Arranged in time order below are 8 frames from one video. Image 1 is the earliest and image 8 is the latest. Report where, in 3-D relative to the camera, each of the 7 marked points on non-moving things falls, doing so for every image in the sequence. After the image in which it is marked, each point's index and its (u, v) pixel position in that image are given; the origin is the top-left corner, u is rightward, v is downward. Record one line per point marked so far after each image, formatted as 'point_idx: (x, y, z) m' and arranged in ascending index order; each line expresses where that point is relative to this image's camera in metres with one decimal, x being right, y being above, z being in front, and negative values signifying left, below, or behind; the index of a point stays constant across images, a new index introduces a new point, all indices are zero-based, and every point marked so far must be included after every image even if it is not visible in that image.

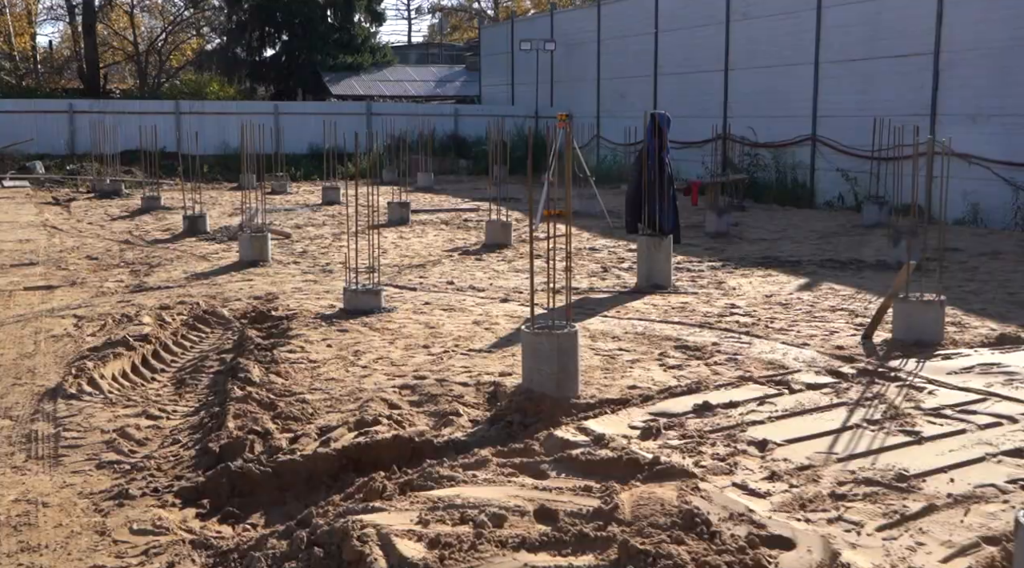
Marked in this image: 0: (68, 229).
0: (-7.2, +0.9, +18.1) m
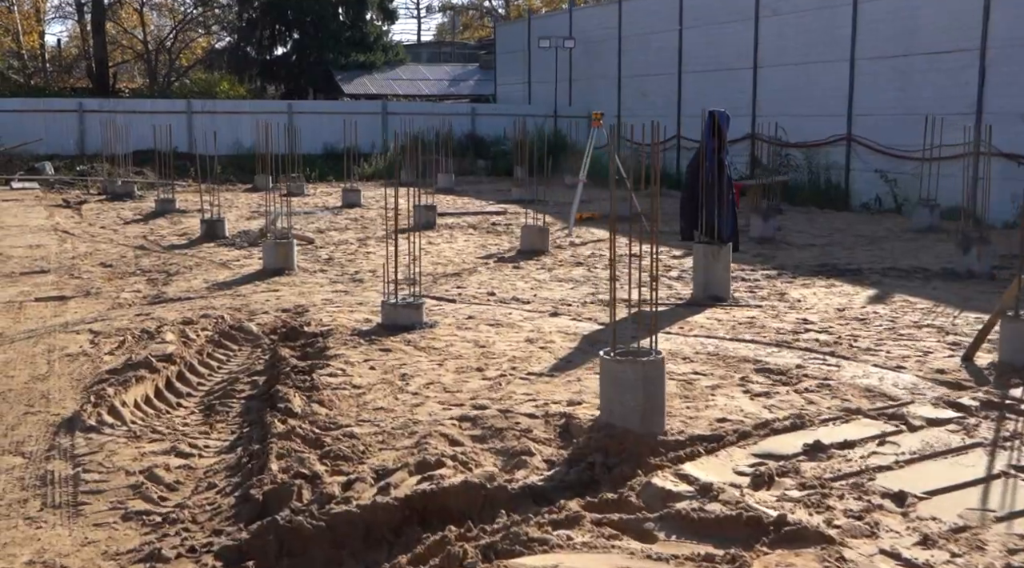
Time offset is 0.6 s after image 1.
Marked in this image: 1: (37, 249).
0: (-6.7, +0.8, +17.3) m
1: (-6.6, +0.5, +15.5) m
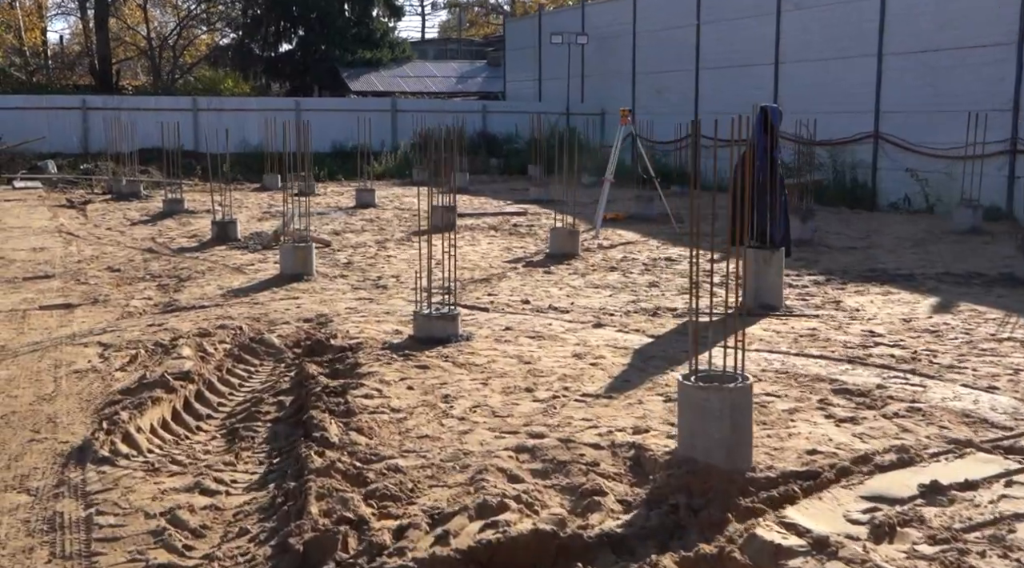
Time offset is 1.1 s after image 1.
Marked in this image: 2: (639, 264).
0: (-6.3, +0.7, +16.6) m
1: (-6.2, +0.4, +14.8) m
2: (+1.4, +0.2, +12.7) m
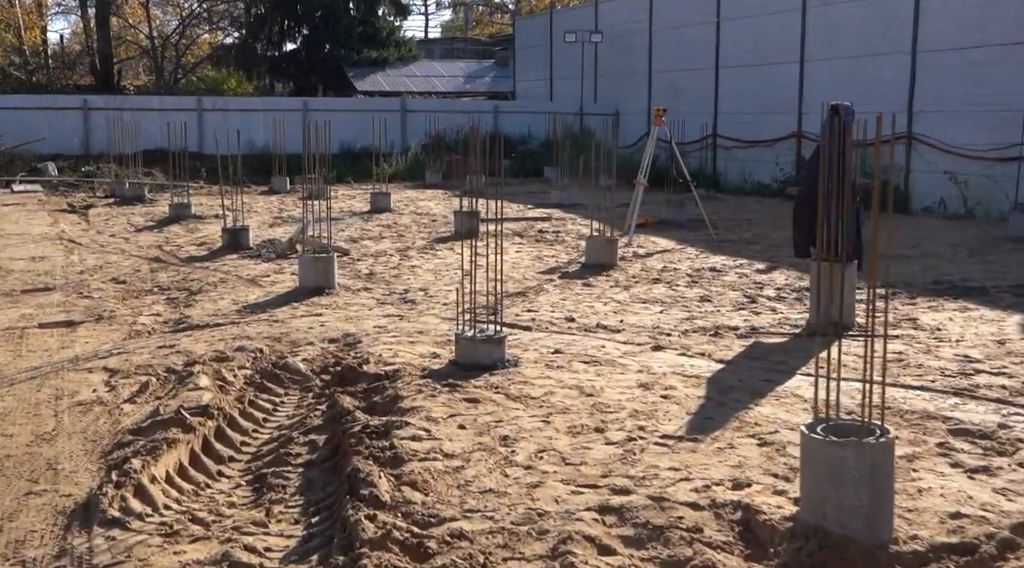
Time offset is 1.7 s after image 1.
0: (-5.9, +0.6, +15.7) m
1: (-5.8, +0.3, +13.9) m
2: (+1.8, +0.1, +11.7) m
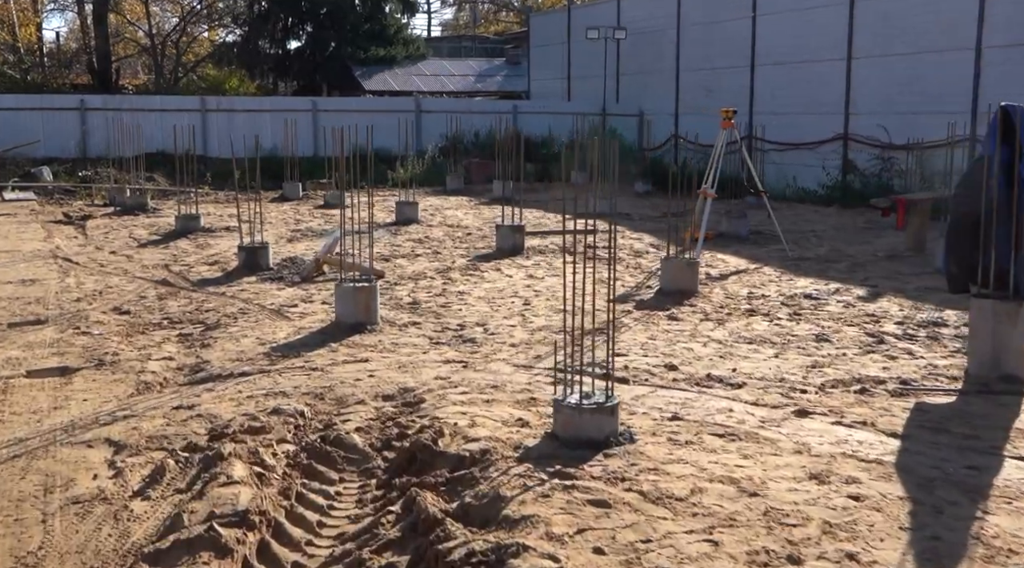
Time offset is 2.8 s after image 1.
0: (-5.3, +0.3, +14.0) m
1: (-5.2, 0.0, +12.1) m
2: (+2.5, -0.2, +10.0) m
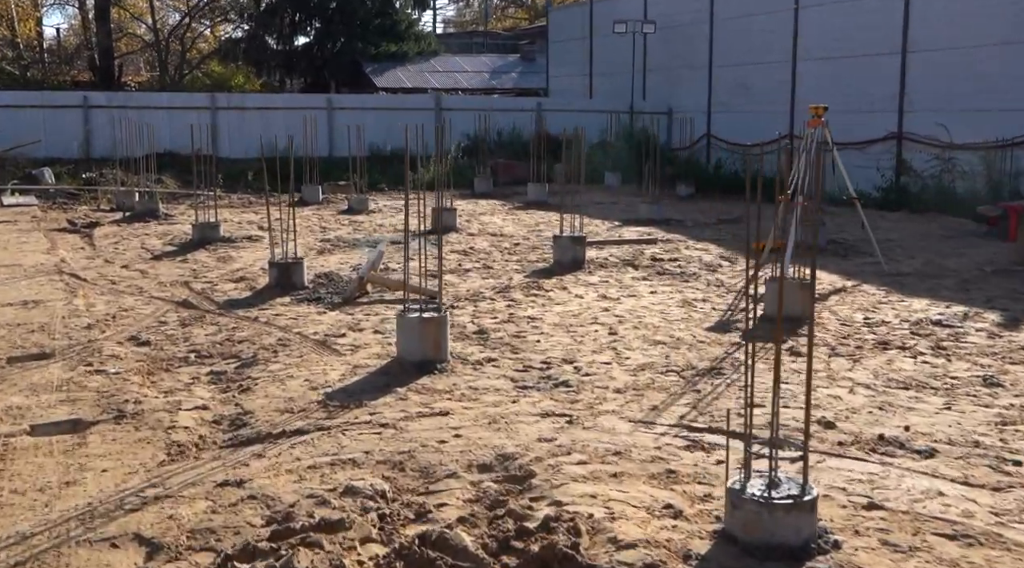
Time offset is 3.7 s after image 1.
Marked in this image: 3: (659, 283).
0: (-4.6, +0.1, +12.4) m
1: (-4.5, -0.2, +10.6) m
2: (+3.2, -0.4, +8.5) m
3: (+1.6, 0.0, +11.8) m
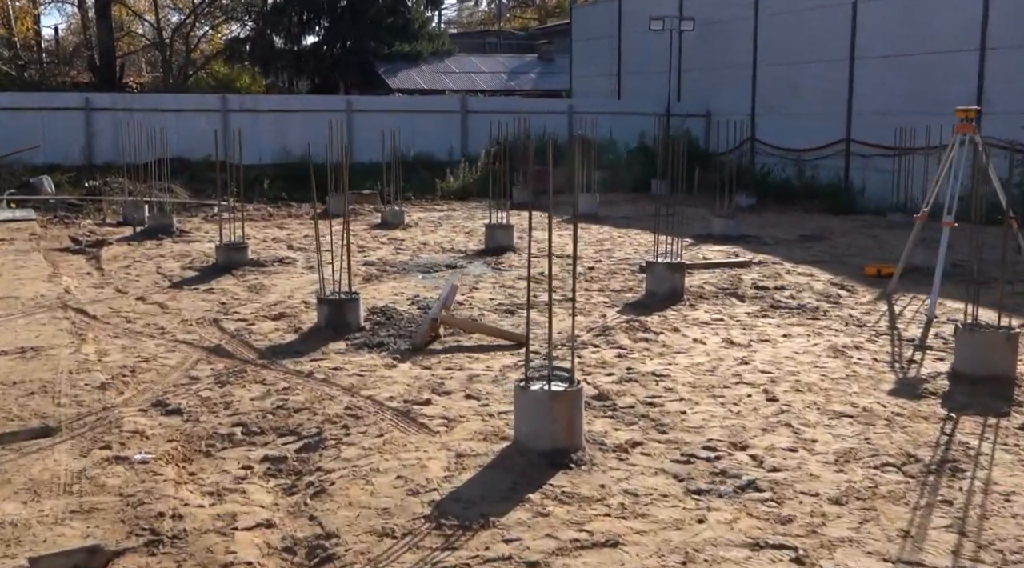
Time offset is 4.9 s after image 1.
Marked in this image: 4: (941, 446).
0: (-3.8, -0.3, +10.4) m
1: (-3.7, -0.6, +8.6) m
2: (+4.0, -0.8, +6.4) m
3: (+2.4, -0.3, +9.8) m
4: (+2.4, -0.9, +6.1) m
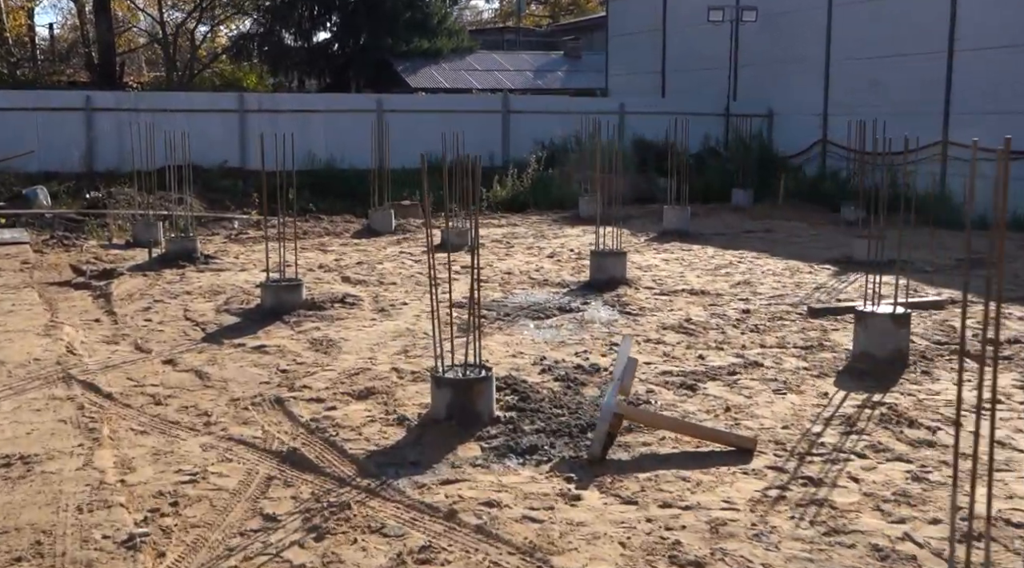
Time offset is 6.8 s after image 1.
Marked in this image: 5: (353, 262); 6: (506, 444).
0: (-2.6, -0.7, +7.4) m
1: (-2.4, -1.0, +5.6) m
2: (+5.2, -1.2, +3.5) m
3: (+3.7, -0.7, +6.9) m
4: (+3.6, -1.3, +3.2) m
5: (-1.8, +0.3, +13.4) m
6: (0.0, -0.9, +6.2) m
